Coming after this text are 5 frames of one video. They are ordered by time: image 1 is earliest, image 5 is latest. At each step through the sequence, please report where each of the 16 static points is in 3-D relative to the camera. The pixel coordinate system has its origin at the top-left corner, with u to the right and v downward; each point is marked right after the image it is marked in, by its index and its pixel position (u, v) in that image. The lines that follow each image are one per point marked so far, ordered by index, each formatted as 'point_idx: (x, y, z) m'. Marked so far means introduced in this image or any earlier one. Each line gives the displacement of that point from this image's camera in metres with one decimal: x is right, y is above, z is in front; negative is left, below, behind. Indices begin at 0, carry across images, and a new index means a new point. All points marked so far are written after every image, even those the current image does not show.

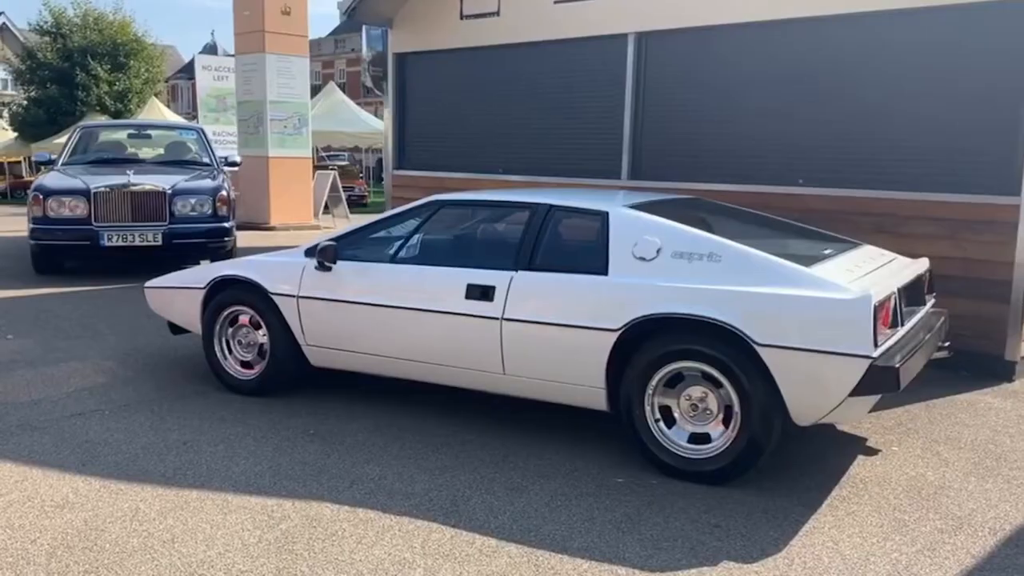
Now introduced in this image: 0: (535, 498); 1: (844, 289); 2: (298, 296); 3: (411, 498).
0: (+0.1, -0.9, +4.2) m
1: (+1.4, 0.0, +4.2) m
2: (-1.2, 0.0, +5.6) m
3: (-0.4, -0.9, +4.2) m
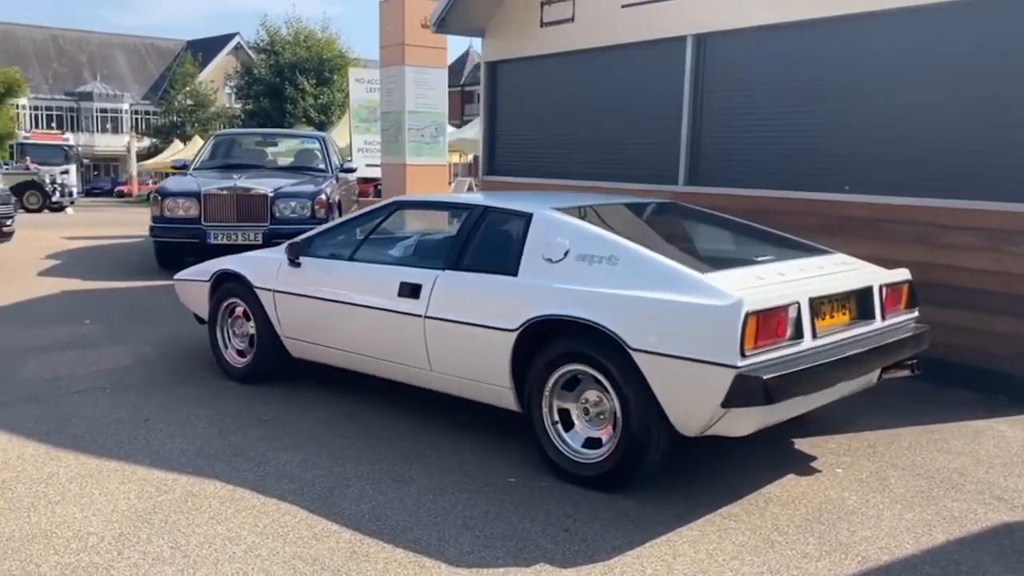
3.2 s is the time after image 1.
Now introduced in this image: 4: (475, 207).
0: (-0.5, -0.9, +4.3) m
1: (+0.9, 0.0, +4.0) m
2: (-1.5, 0.0, +5.9) m
3: (-1.0, -0.9, +4.4) m
4: (-0.2, +0.4, +5.2) m
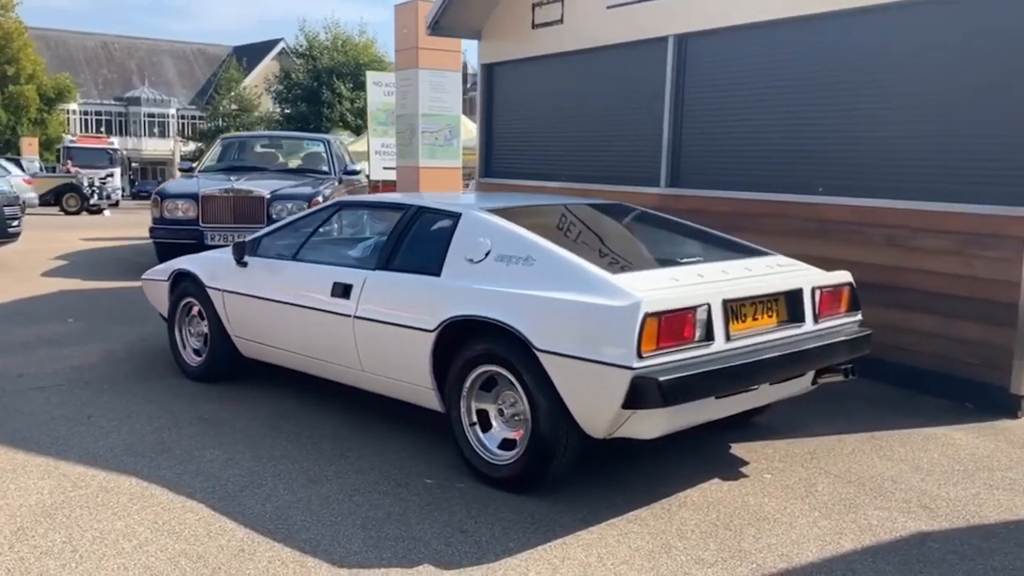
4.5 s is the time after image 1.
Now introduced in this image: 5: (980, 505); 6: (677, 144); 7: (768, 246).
0: (-0.9, -0.9, +4.3) m
1: (+0.5, 0.0, +4.0) m
2: (-1.8, 0.0, +6.0) m
3: (-1.4, -0.9, +4.4) m
4: (-0.5, +0.4, +5.2) m
5: (+2.1, -1.0, +4.4) m
6: (+1.5, +1.3, +8.8) m
7: (+1.9, +0.3, +7.9) m
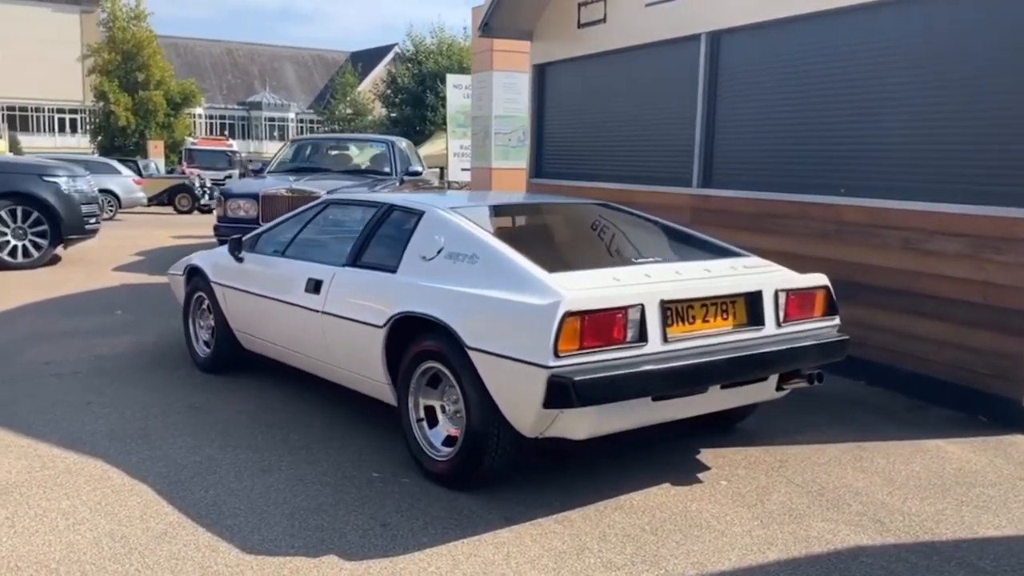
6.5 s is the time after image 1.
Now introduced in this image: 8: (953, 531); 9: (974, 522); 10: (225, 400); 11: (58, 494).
0: (-1.1, -0.9, +4.4) m
1: (+0.2, 0.0, +3.9) m
2: (-1.8, 0.0, +6.2) m
3: (-1.6, -0.8, +4.6) m
4: (-0.7, +0.4, +5.2) m
5: (+1.8, -1.0, +4.2) m
6: (+1.8, +1.3, +8.7) m
7: (+2.1, +0.3, +7.7) m
8: (+1.8, -1.0, +4.0) m
9: (+2.0, -1.0, +4.1) m
10: (-1.7, -0.7, +5.8) m
11: (-2.0, -0.9, +4.2) m
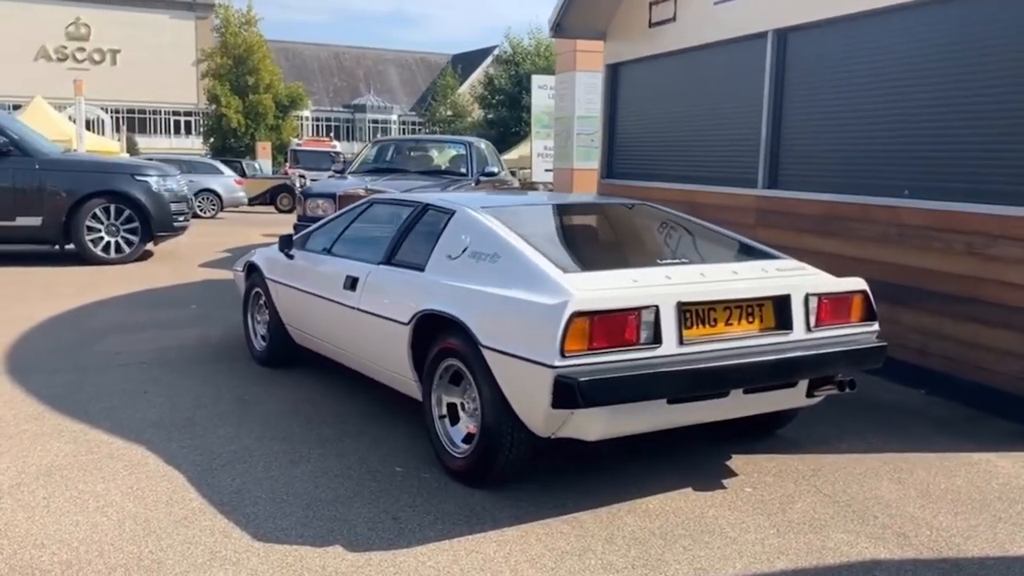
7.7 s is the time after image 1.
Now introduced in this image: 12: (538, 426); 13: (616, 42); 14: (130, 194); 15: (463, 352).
0: (-1.0, -0.9, +4.5) m
1: (+0.2, 0.0, +3.9) m
2: (-1.5, 0.0, +6.4) m
3: (-1.5, -0.8, +4.8) m
4: (-0.5, +0.5, +5.3) m
5: (+1.9, -1.0, +4.0) m
6: (+2.3, +1.3, +8.5) m
7: (+2.5, +0.3, +7.4) m
8: (+1.9, -1.0, +3.9) m
9: (+2.0, -1.0, +4.0) m
10: (-1.5, -0.6, +6.0) m
11: (-1.9, -0.9, +4.4) m
12: (+0.1, -0.6, +4.0) m
13: (+1.2, +2.9, +11.4) m
14: (-4.8, +1.2, +12.2) m
15: (-0.2, -0.3, +4.3) m
